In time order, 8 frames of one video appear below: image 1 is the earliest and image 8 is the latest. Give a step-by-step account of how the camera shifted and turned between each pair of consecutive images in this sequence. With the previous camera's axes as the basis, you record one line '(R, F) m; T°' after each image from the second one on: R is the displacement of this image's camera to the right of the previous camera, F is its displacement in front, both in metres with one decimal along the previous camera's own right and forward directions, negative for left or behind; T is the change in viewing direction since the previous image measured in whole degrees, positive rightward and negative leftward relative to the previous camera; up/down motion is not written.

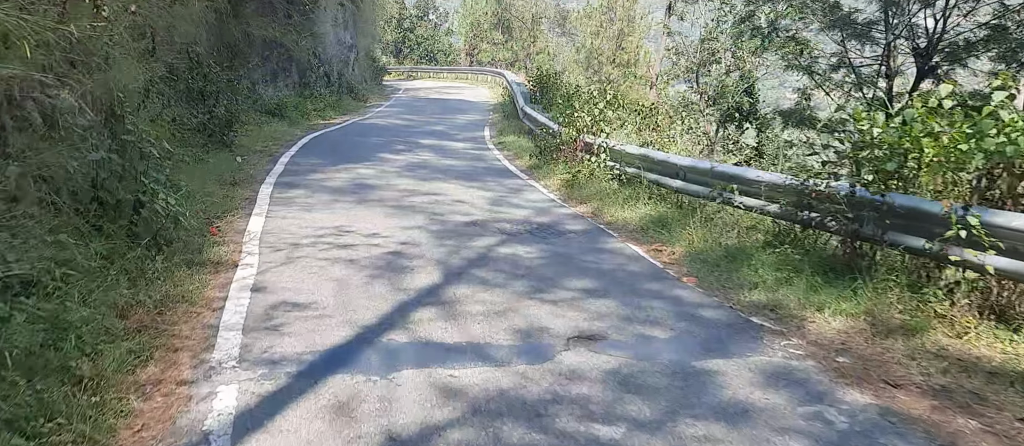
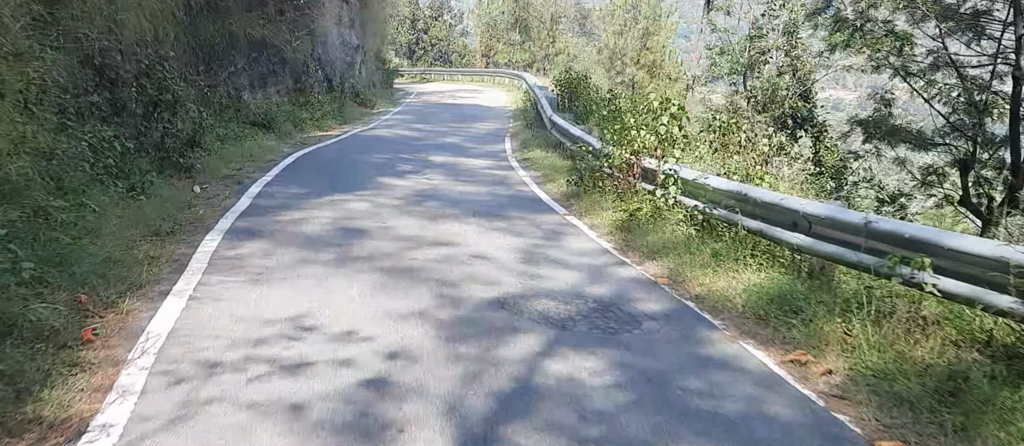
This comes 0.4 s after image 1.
(-0.2, +2.3) m; -1°
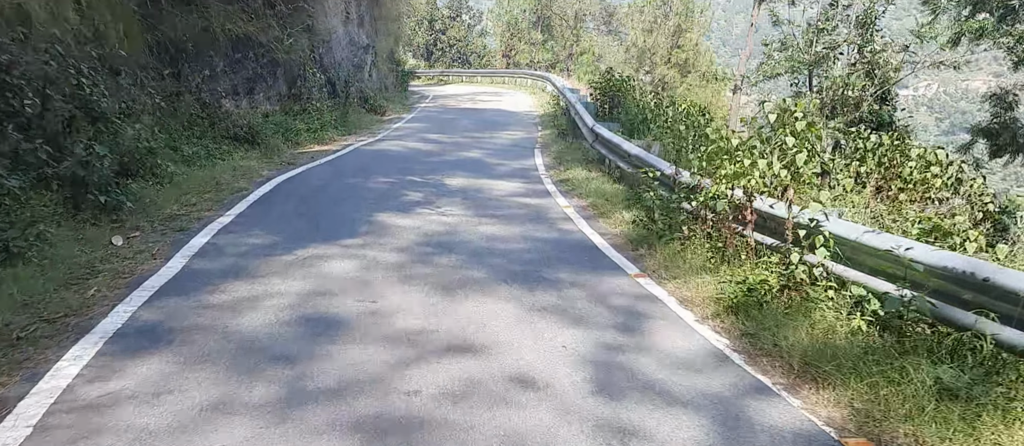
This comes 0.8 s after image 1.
(-0.2, +2.4) m; -2°
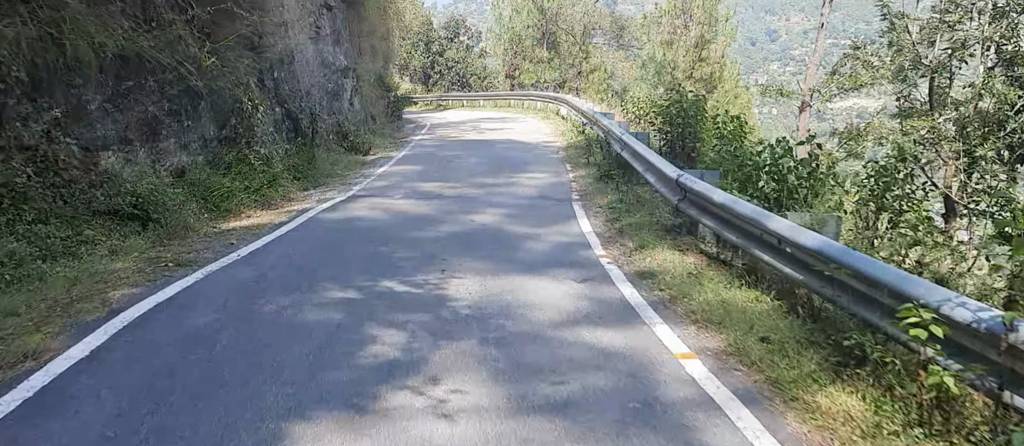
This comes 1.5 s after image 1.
(-0.3, +4.1) m; 0°
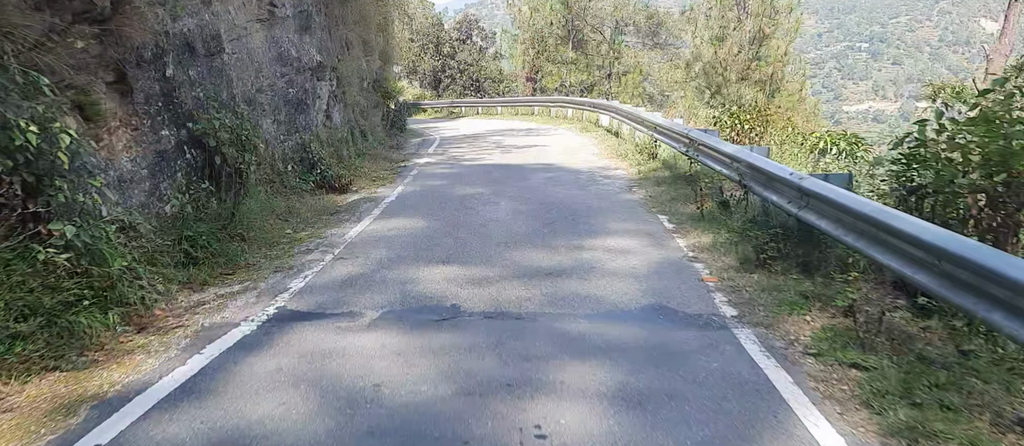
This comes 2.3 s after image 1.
(-0.5, +5.2) m; -1°
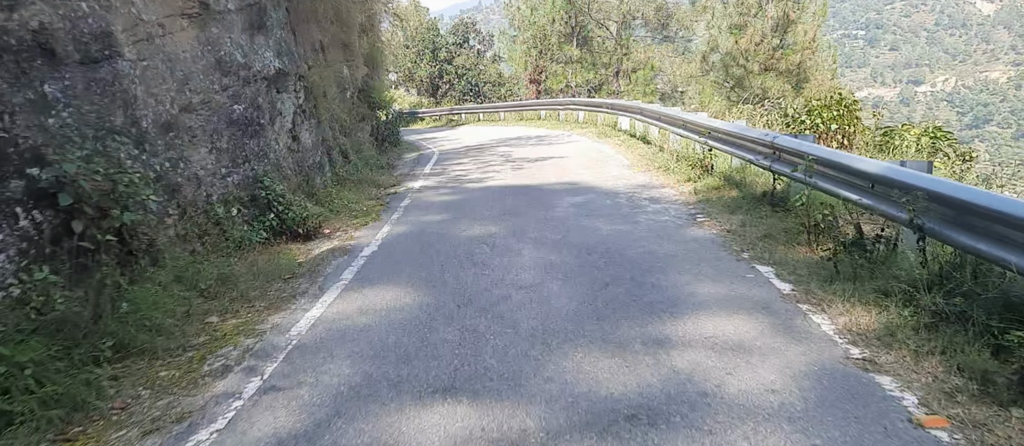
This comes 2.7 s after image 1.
(-0.2, +2.6) m; 0°
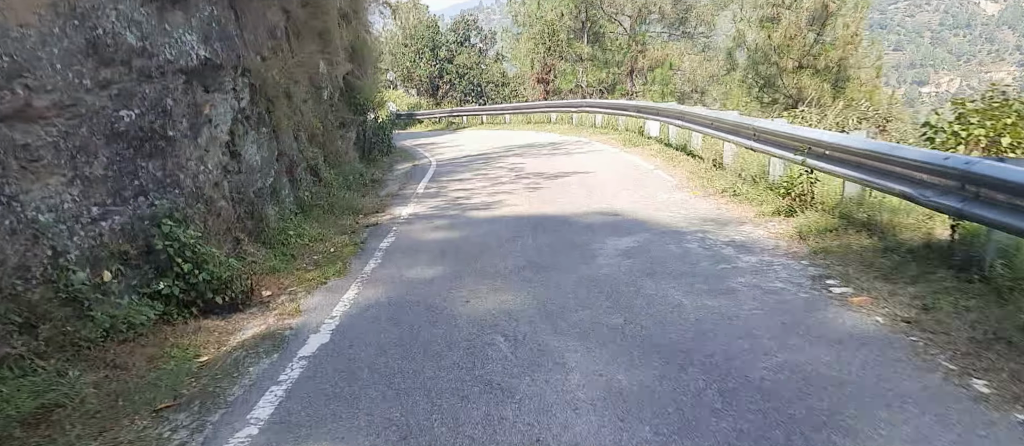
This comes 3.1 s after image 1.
(-0.2, +2.7) m; 0°
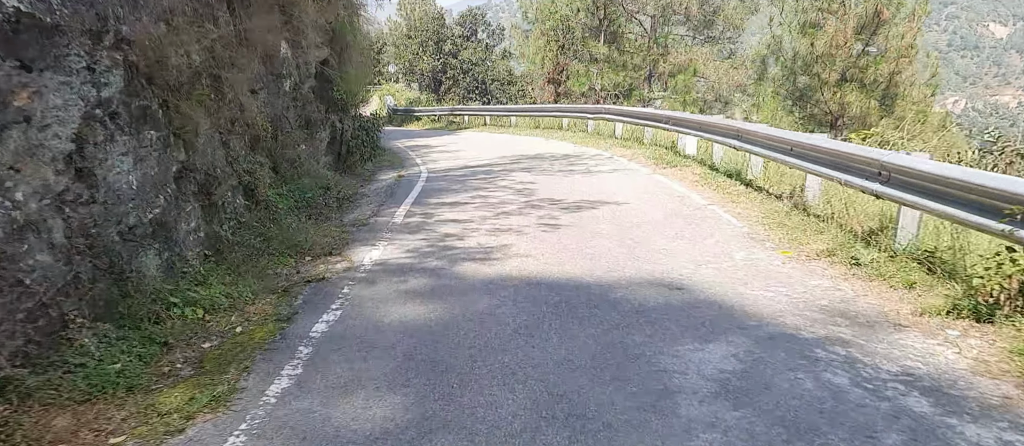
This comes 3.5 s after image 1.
(-0.1, +2.7) m; 0°
